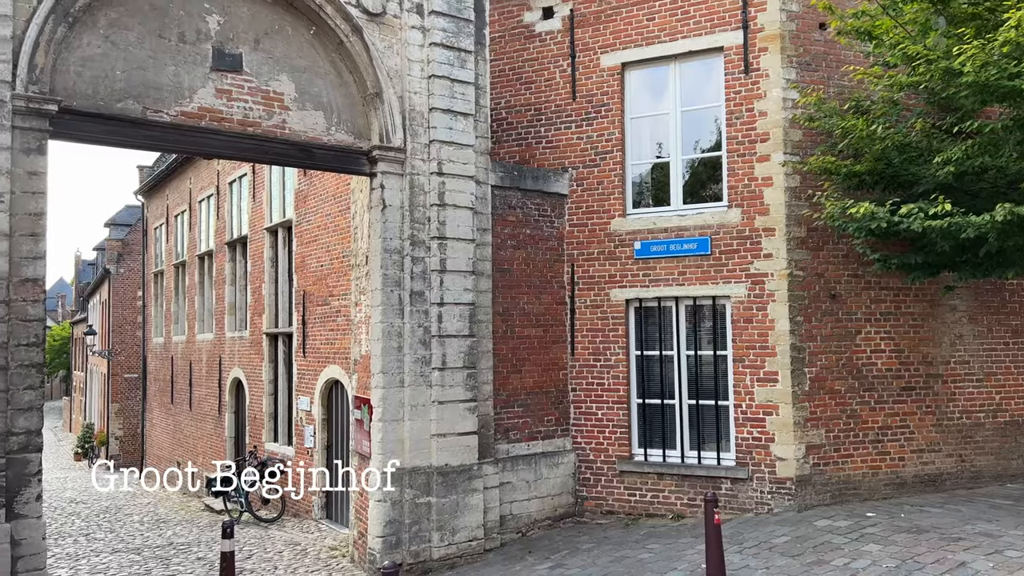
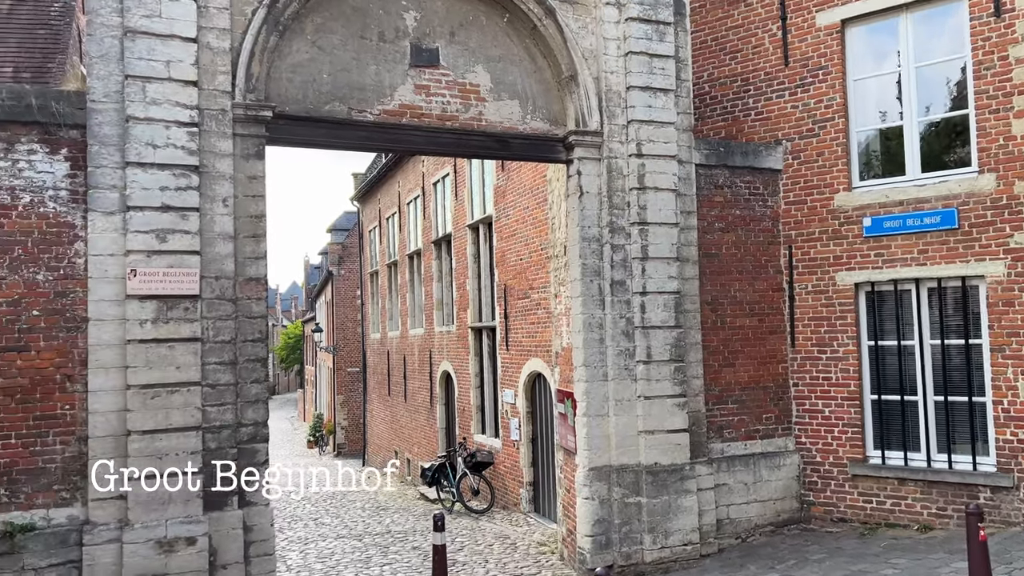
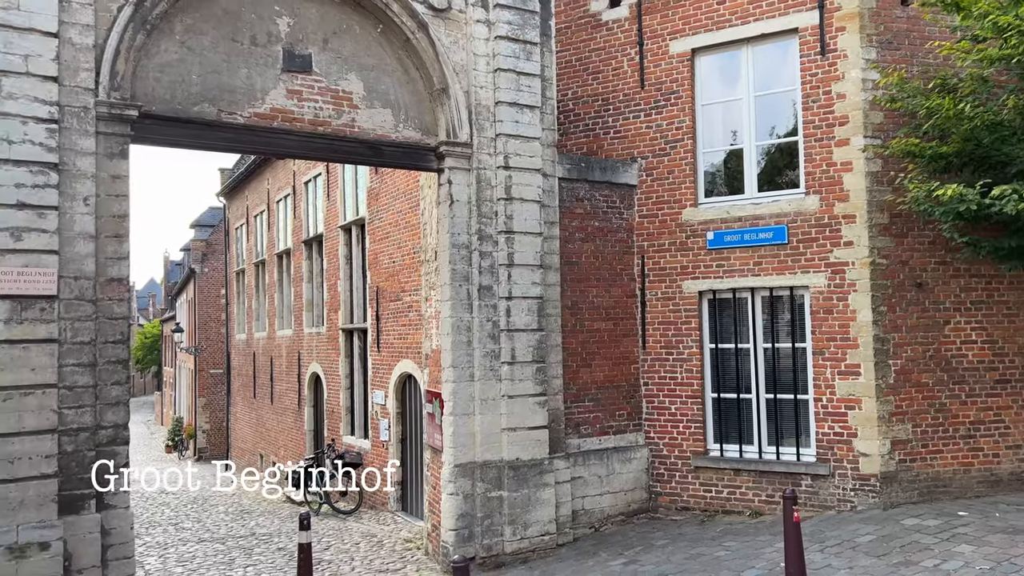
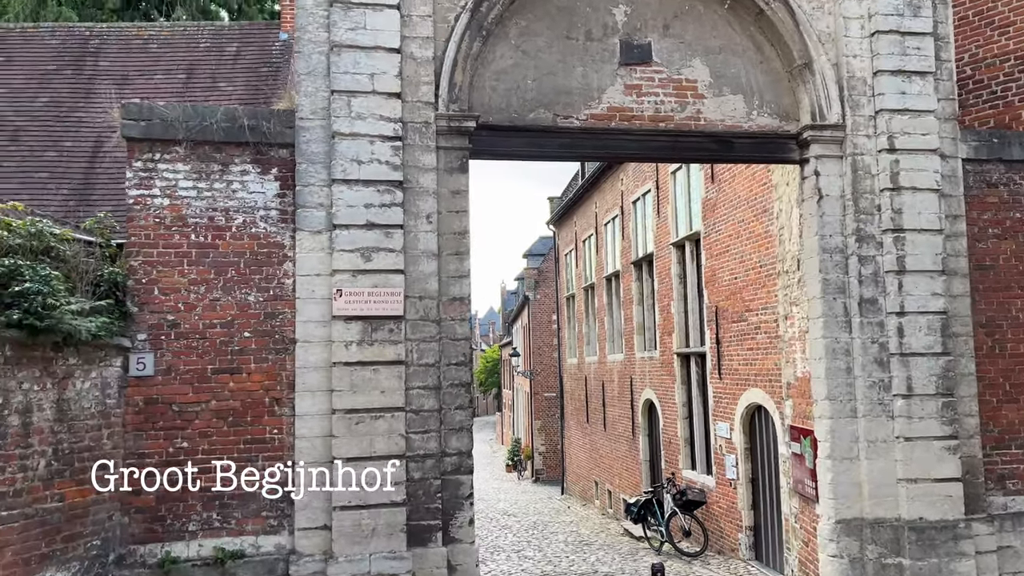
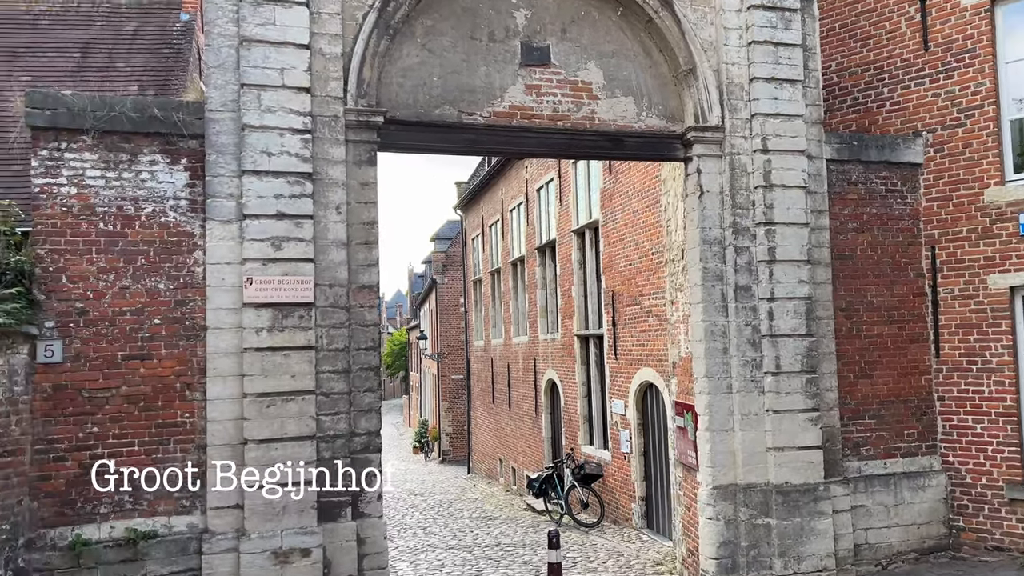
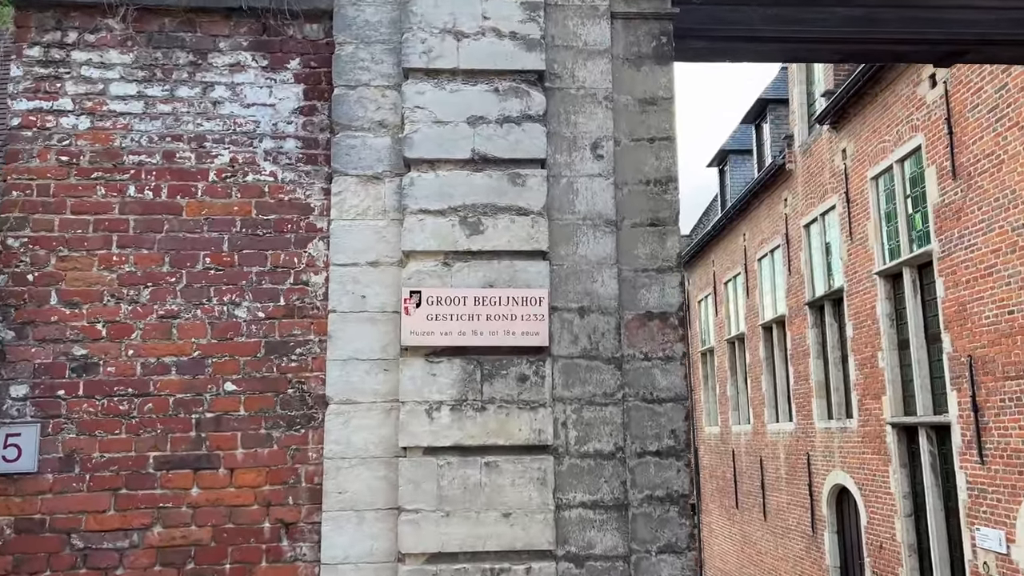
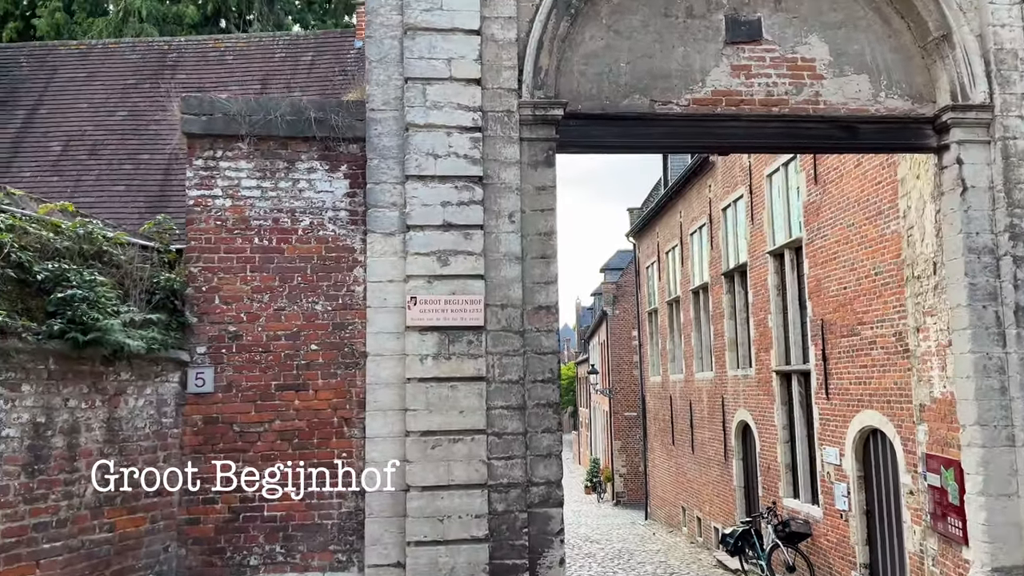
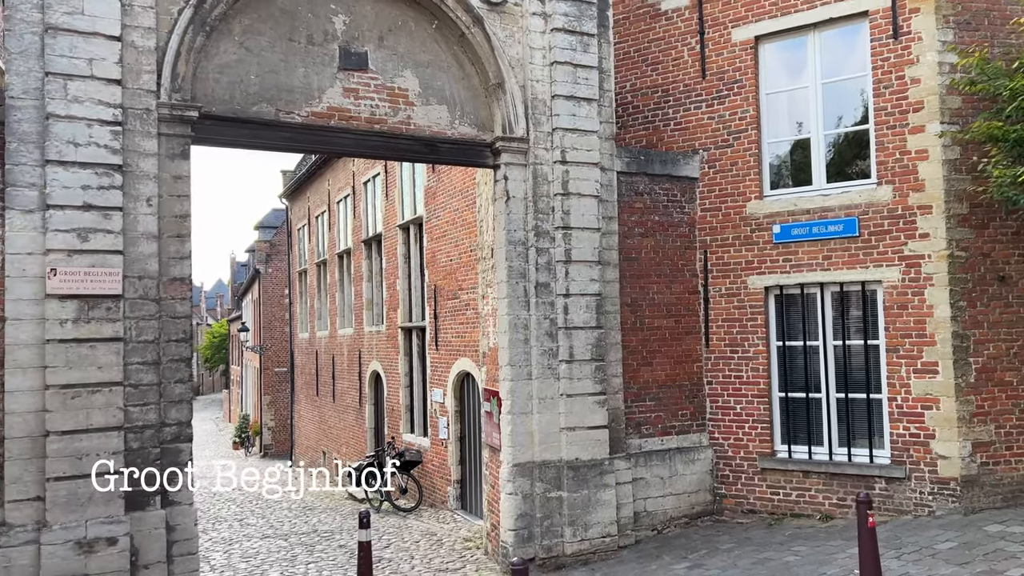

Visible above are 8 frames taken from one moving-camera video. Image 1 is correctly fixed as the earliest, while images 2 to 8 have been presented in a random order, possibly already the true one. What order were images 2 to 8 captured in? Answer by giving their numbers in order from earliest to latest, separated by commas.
3, 8, 2, 5, 4, 7, 6
